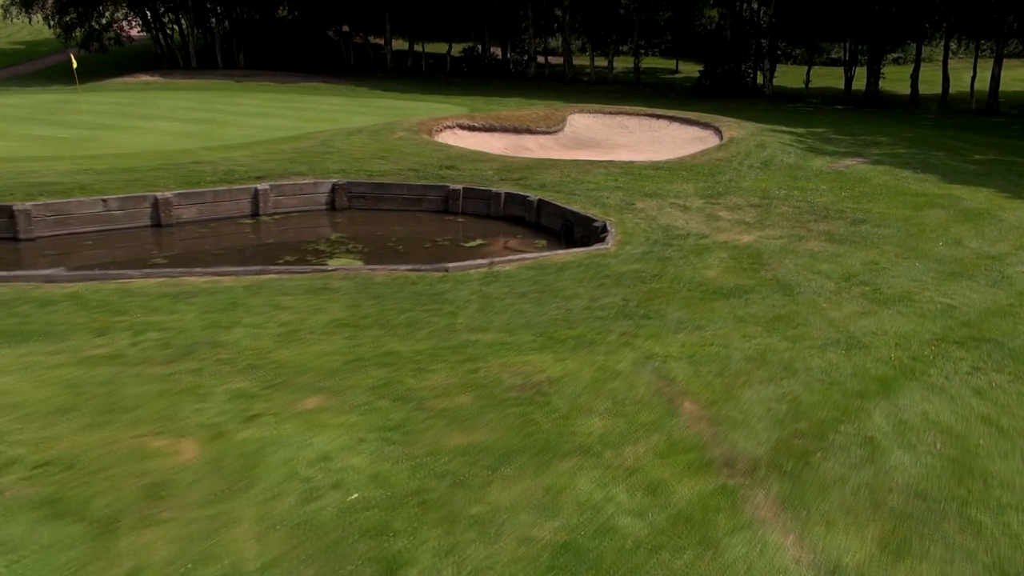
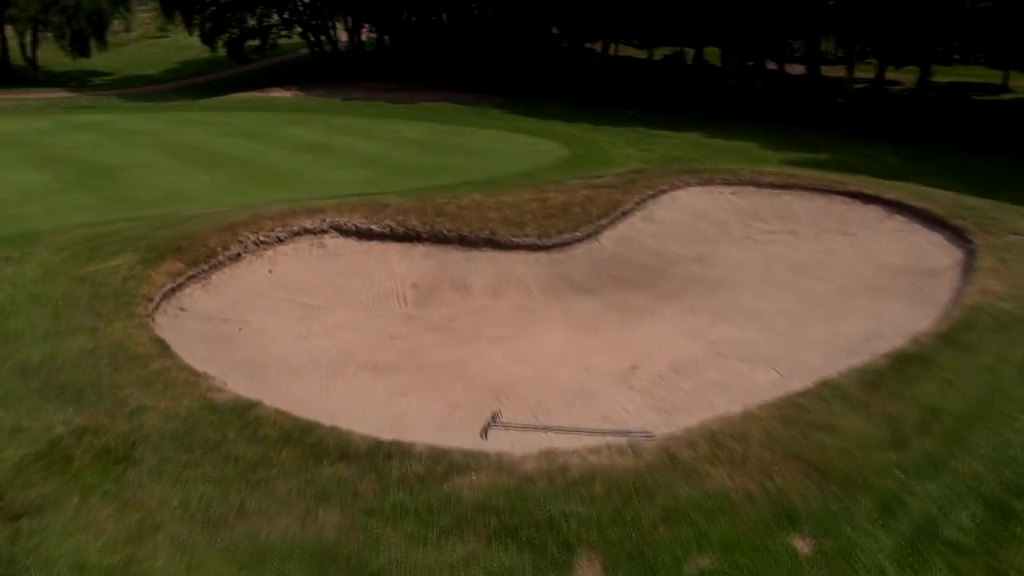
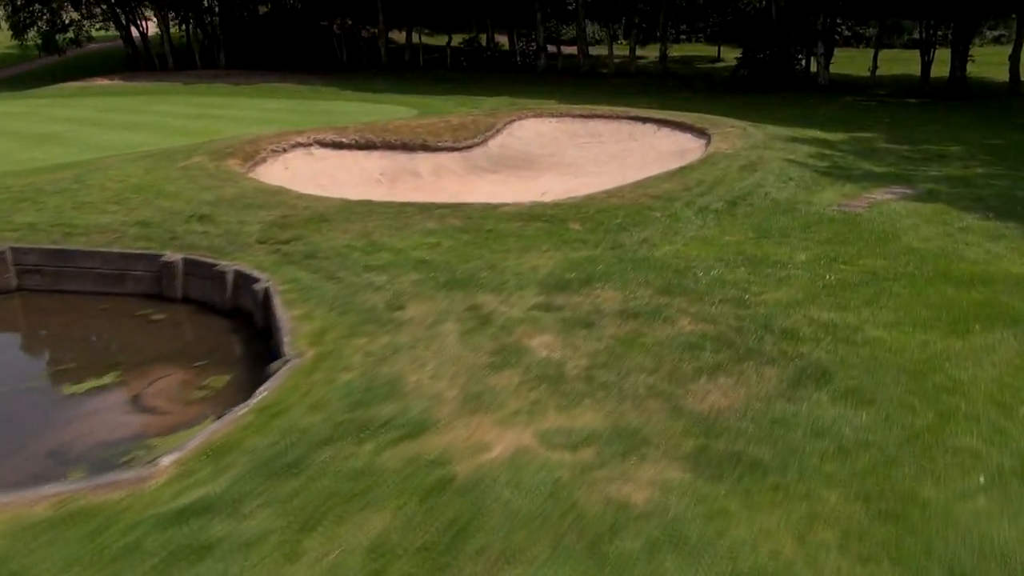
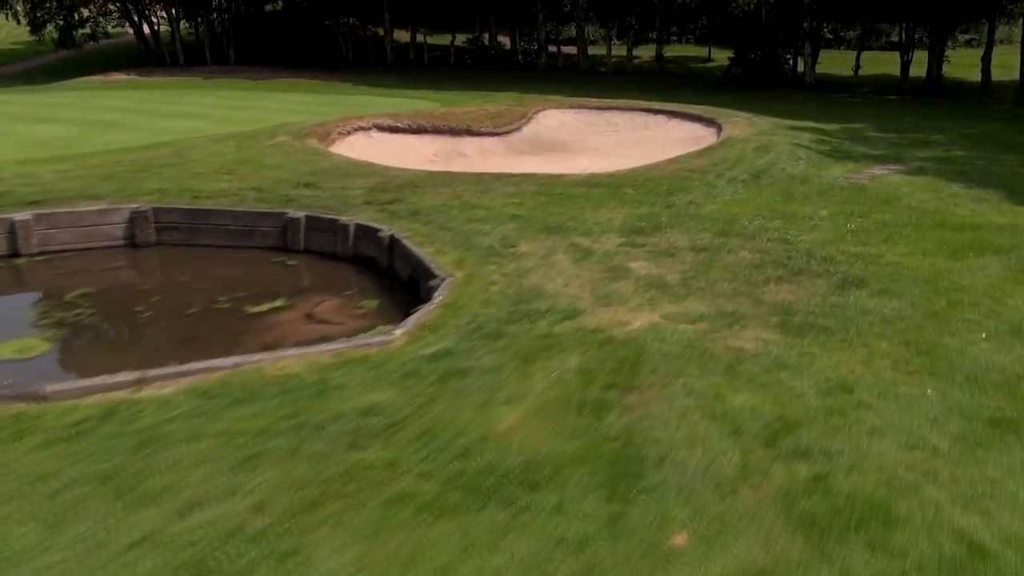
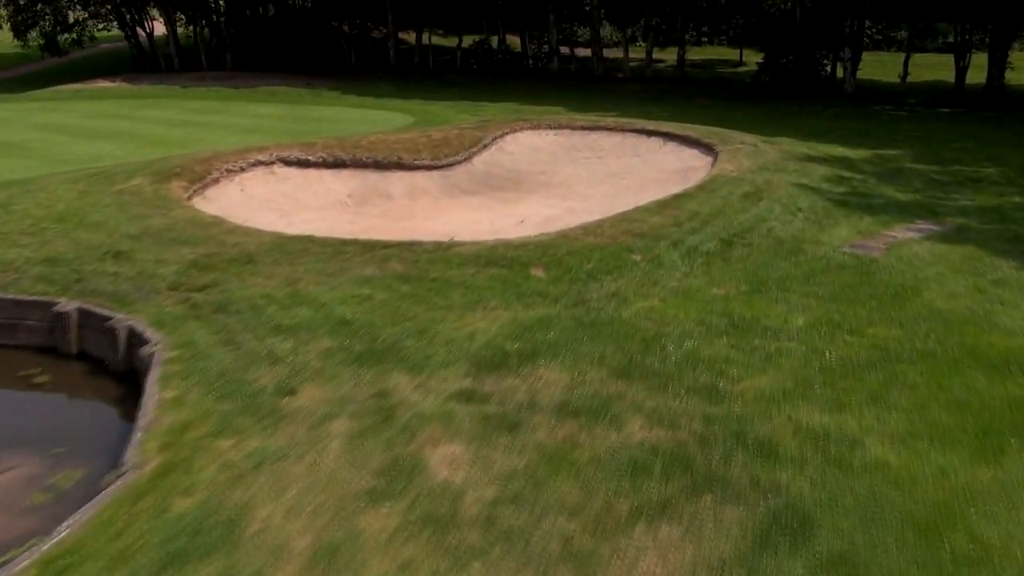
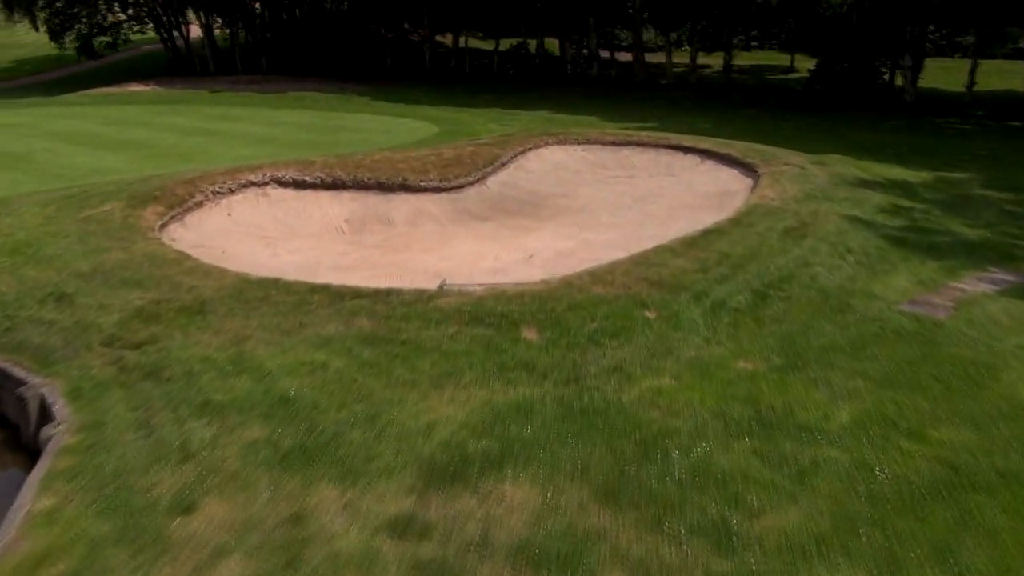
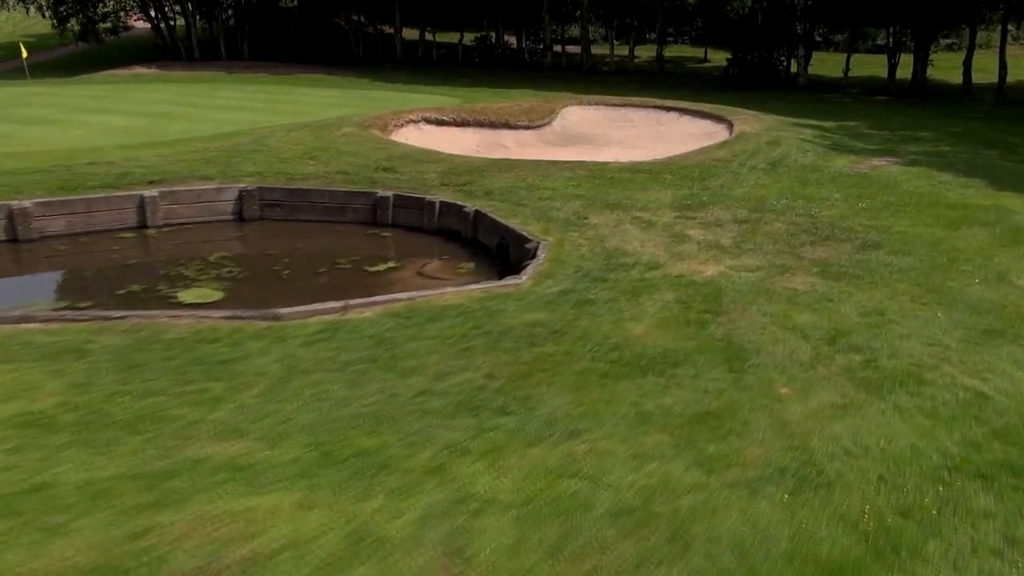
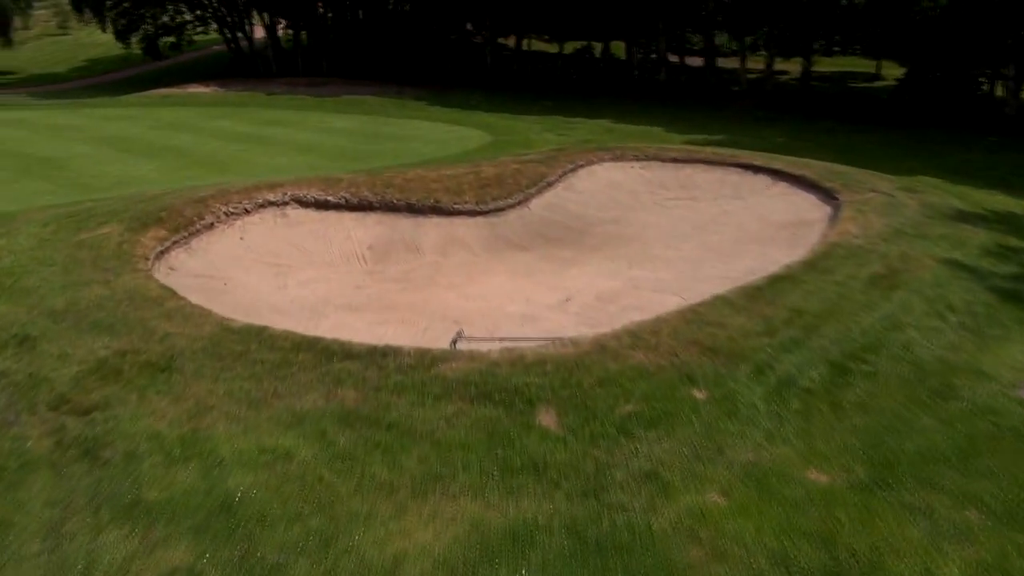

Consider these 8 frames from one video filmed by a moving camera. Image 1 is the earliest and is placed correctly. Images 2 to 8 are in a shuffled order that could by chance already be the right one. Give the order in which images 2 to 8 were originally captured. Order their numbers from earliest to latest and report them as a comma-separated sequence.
7, 4, 3, 5, 6, 8, 2
